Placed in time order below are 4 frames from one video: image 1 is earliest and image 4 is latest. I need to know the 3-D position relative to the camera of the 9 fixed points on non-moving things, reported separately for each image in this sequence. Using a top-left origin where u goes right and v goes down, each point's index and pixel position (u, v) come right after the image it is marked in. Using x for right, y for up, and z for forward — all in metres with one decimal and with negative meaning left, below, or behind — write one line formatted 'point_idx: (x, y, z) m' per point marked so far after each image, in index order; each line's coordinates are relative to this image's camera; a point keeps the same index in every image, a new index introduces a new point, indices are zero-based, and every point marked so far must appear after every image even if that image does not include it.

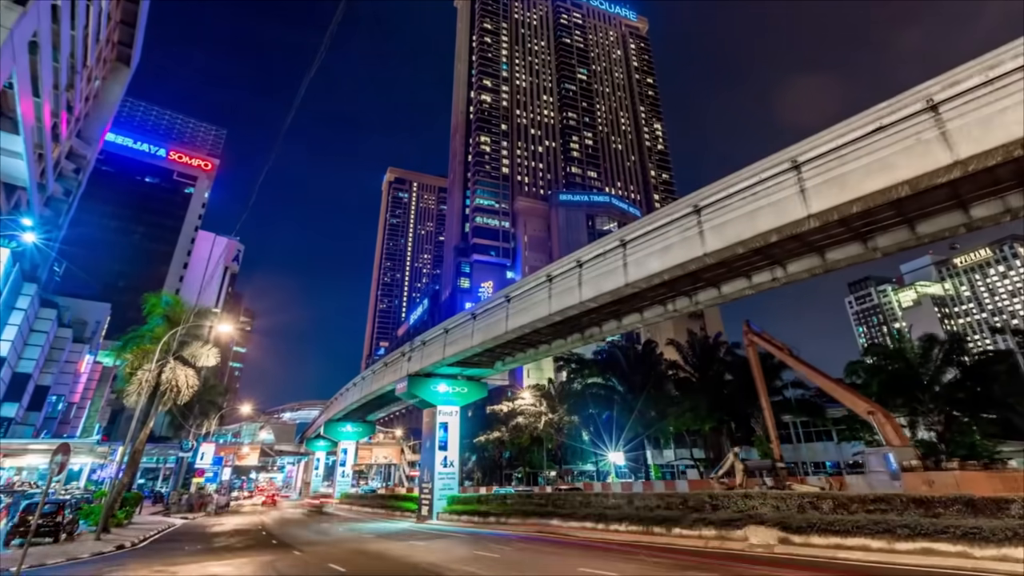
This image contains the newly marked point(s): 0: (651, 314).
0: (+5.3, -1.0, +19.8) m
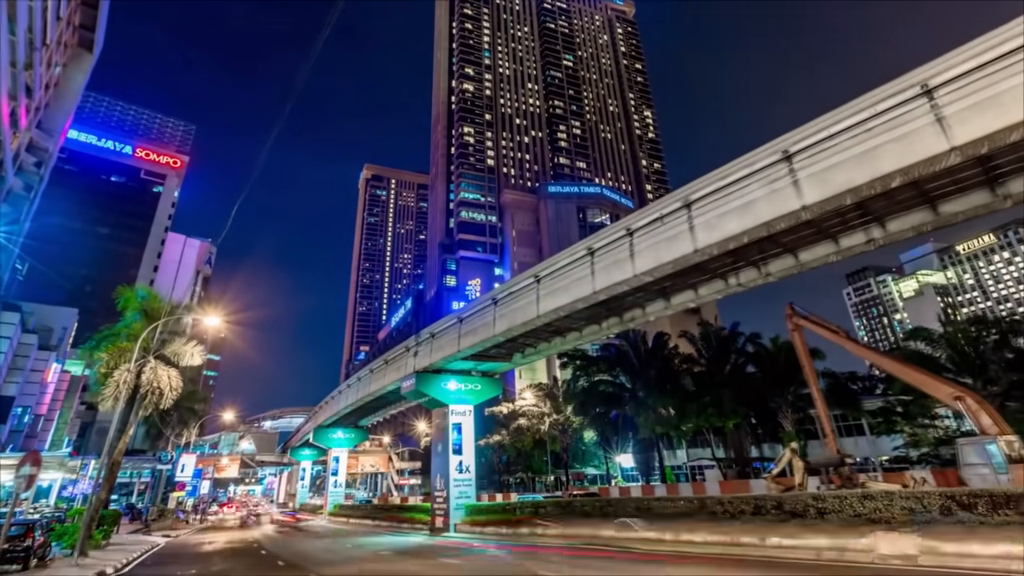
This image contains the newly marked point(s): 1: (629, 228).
0: (+6.6, -0.1, +17.5) m
1: (+3.7, +2.0, +16.7) m
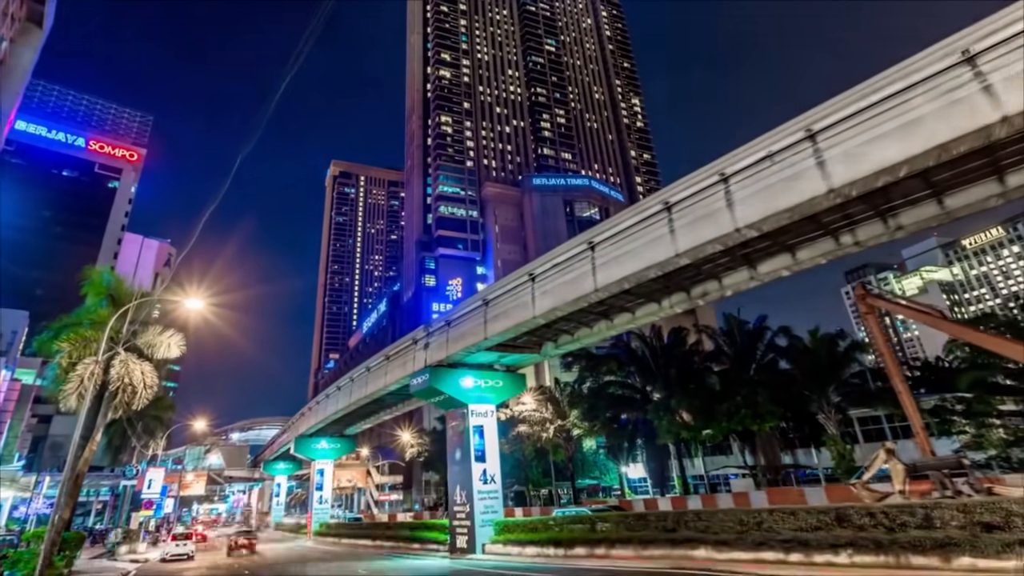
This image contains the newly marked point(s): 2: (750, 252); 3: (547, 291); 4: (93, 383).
0: (+8.5, +1.0, +14.8) m
1: (+5.7, +3.1, +13.8) m
2: (+6.9, +1.0, +15.2) m
3: (+1.3, -0.1, +19.4) m
4: (-14.1, -3.2, +17.5) m
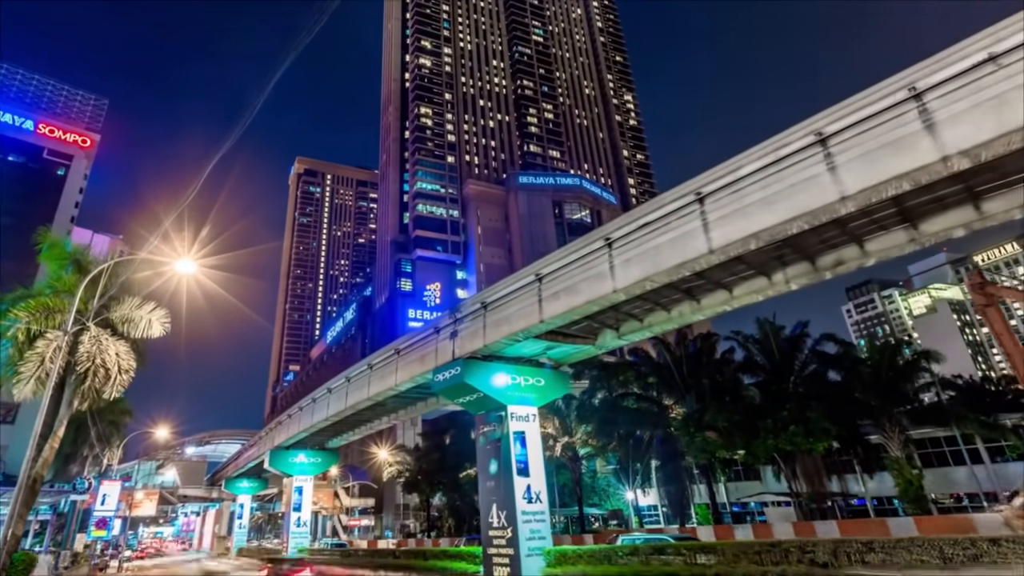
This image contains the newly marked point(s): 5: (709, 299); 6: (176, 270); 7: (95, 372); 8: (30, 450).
0: (+11.2, +2.0, +11.9) m
1: (+8.5, +4.2, +10.8) m
2: (+9.7, +2.1, +12.2) m
3: (+3.8, +0.9, +16.1) m
4: (-11.6, -1.9, +13.0) m
5: (+6.6, -0.2, +17.5) m
6: (-10.2, +0.4, +16.1) m
7: (-12.9, -2.8, +15.9) m
8: (-12.4, -4.3, +13.1) m
